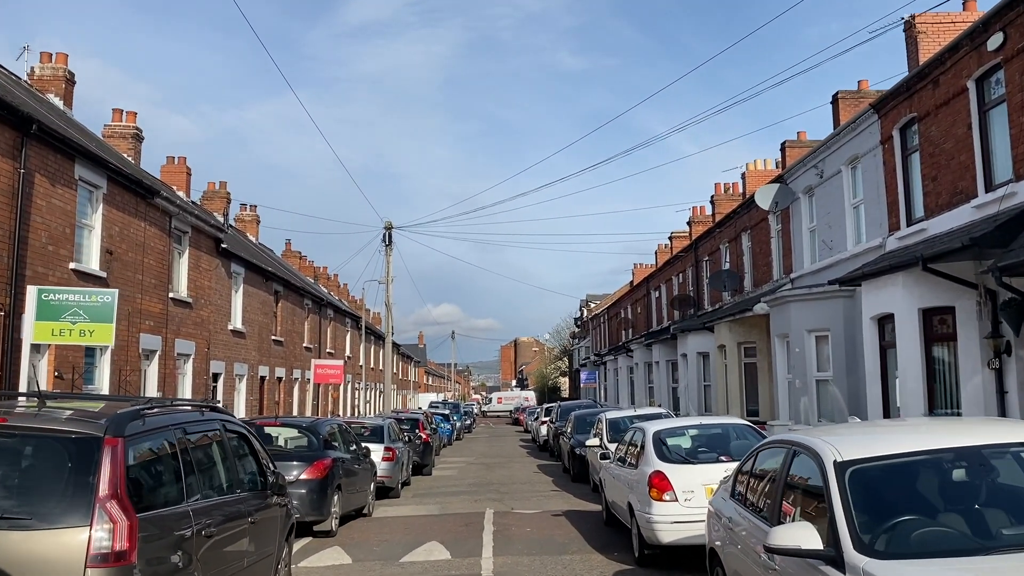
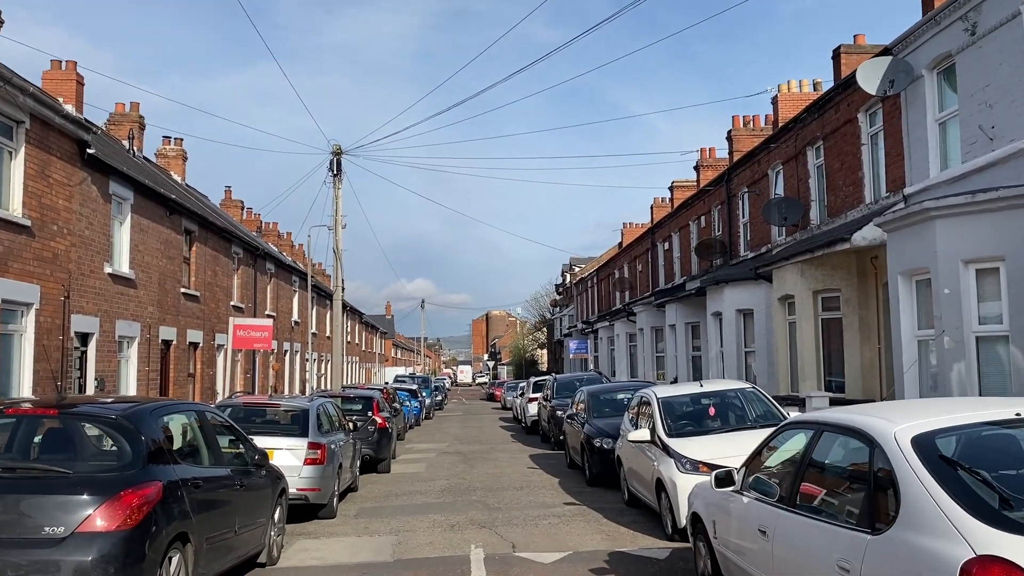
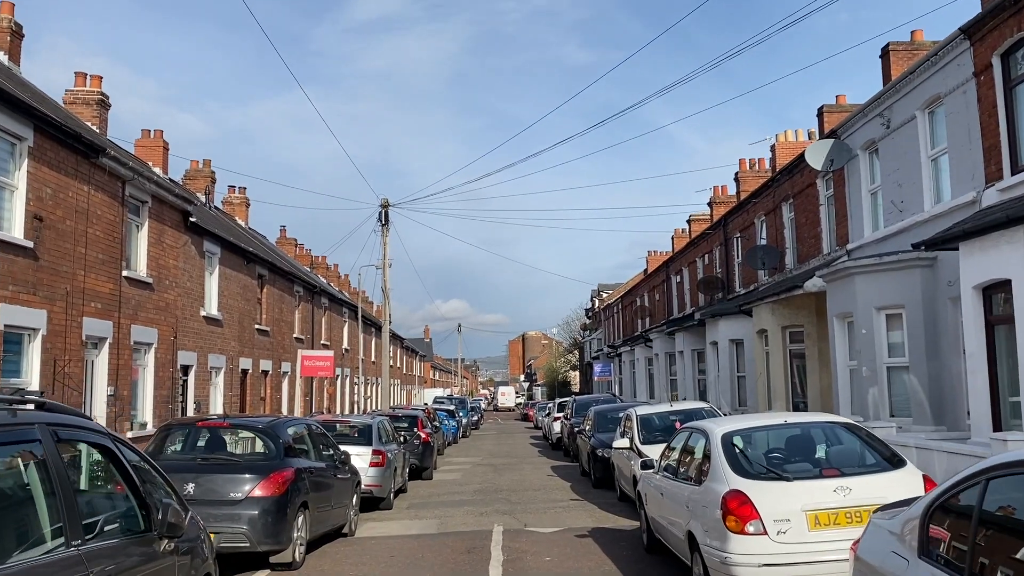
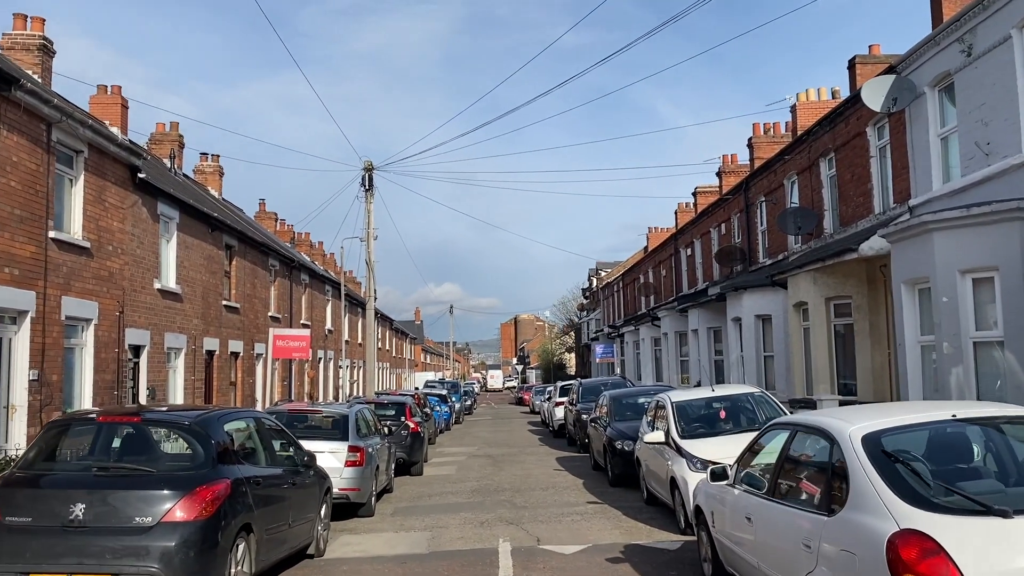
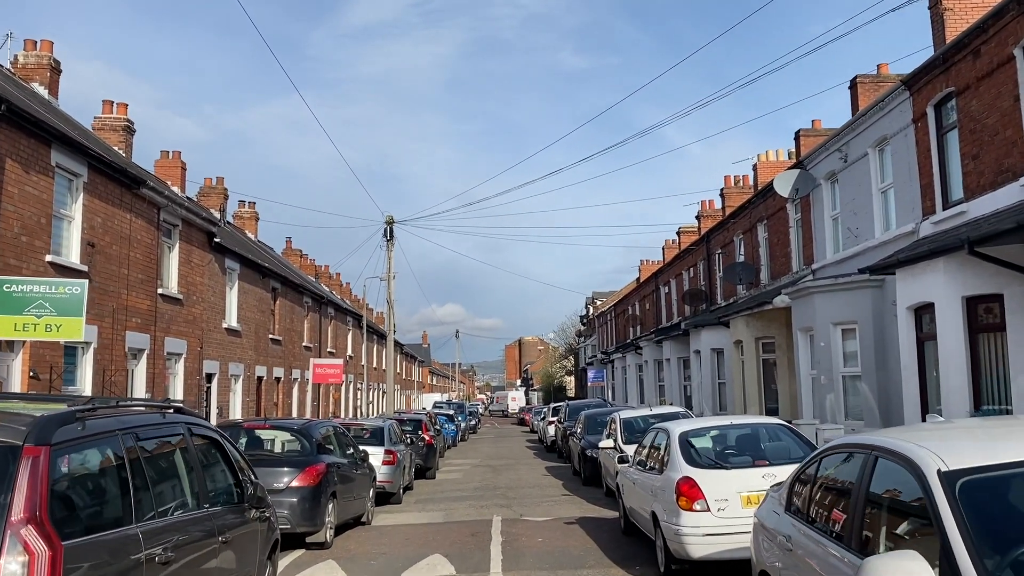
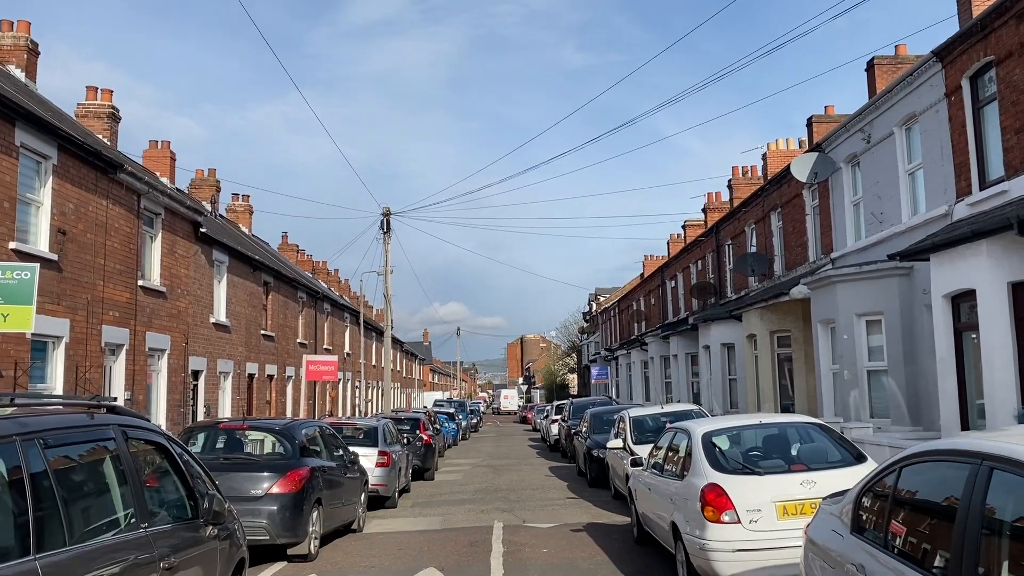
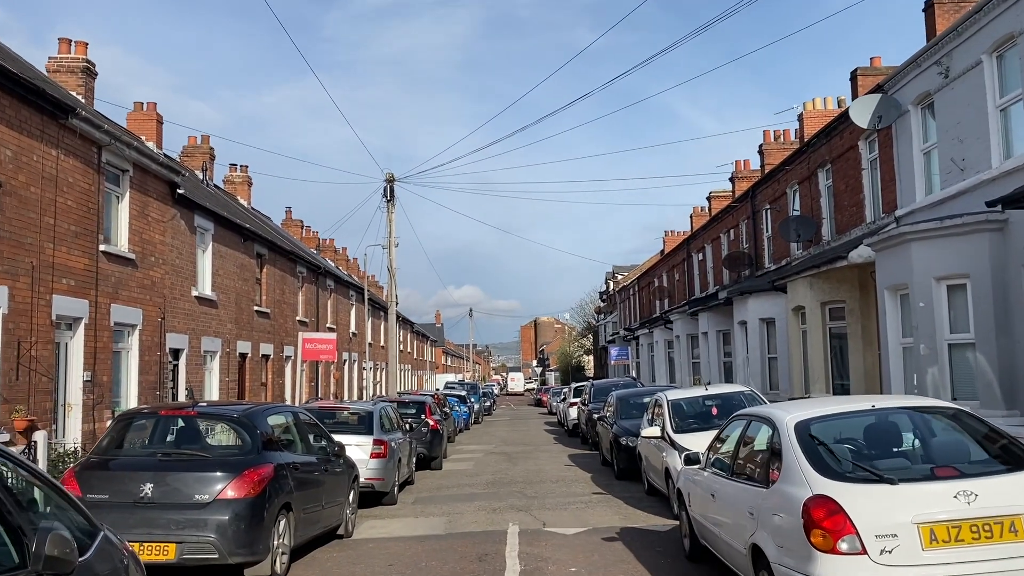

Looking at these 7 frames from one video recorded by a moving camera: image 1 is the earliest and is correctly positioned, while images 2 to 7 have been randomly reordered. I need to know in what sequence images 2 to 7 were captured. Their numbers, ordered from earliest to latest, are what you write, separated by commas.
5, 6, 3, 7, 4, 2
